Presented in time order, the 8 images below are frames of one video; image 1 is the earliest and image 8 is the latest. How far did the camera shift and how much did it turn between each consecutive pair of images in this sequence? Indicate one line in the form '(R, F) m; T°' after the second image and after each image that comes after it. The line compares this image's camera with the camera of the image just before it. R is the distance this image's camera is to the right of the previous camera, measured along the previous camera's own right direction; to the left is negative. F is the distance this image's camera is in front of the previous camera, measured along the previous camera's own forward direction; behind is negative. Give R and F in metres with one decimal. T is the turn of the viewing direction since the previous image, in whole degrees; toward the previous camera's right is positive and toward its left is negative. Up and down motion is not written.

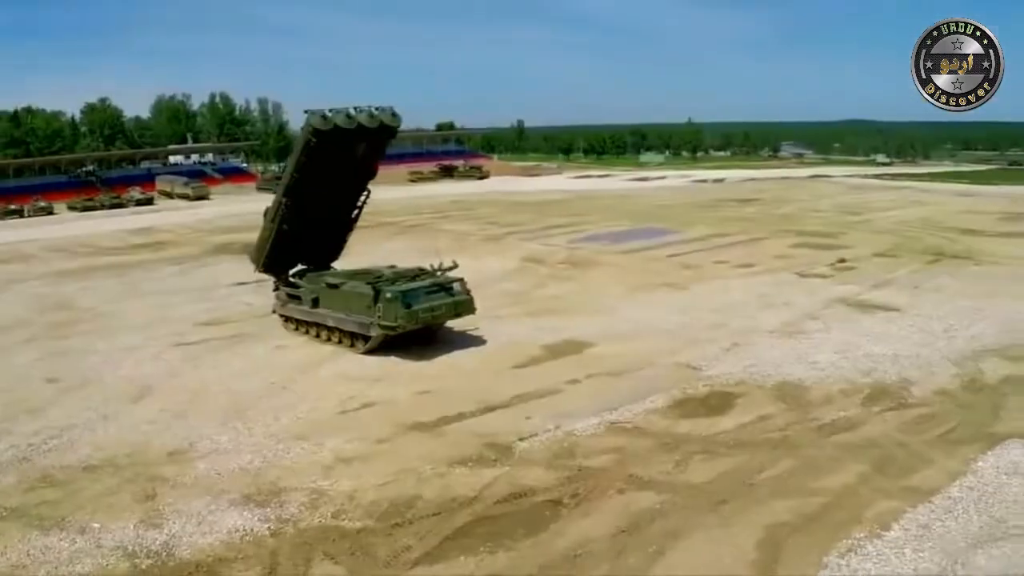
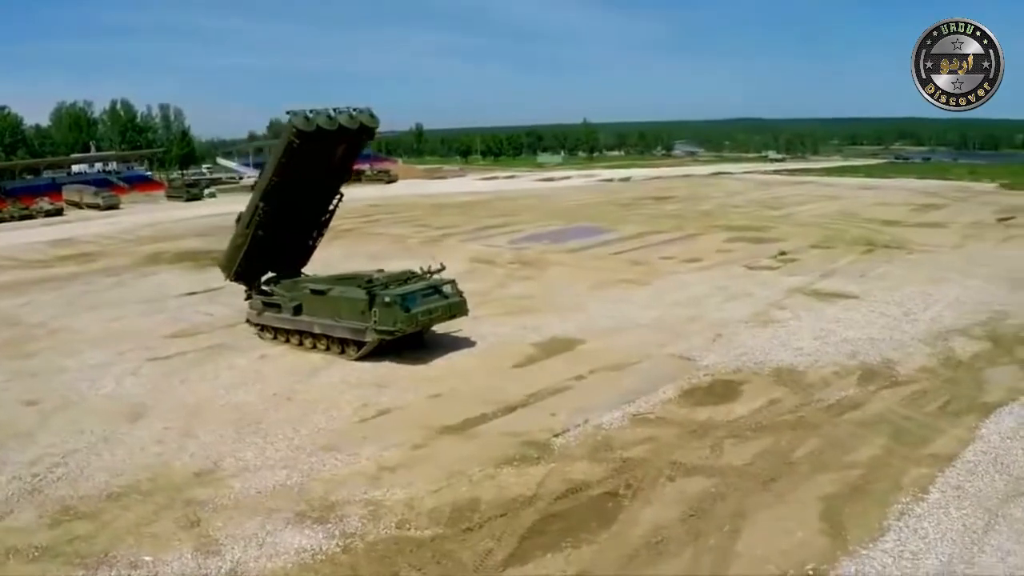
(-2.7, +0.1) m; +8°
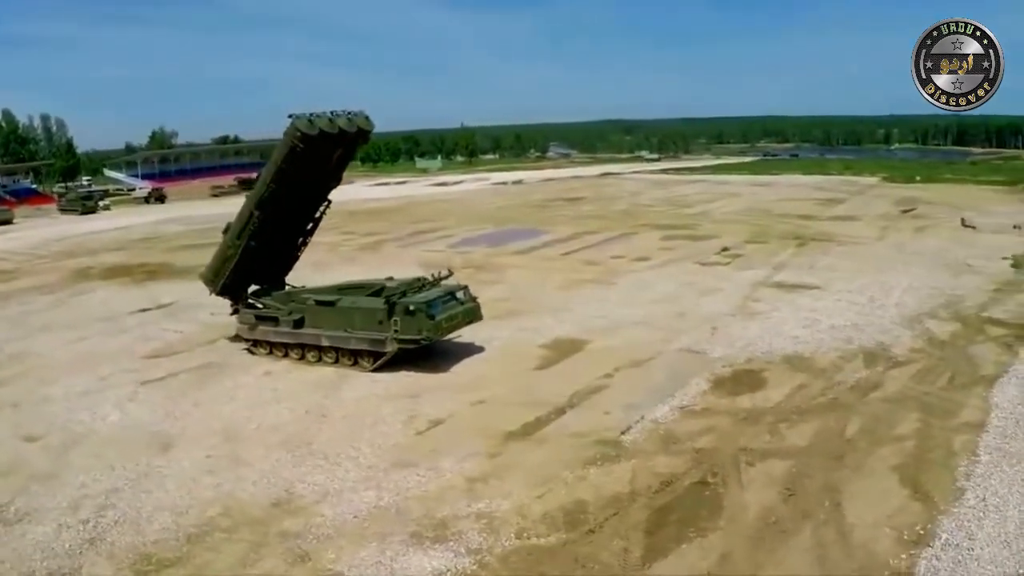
(-3.8, +0.3) m; +10°
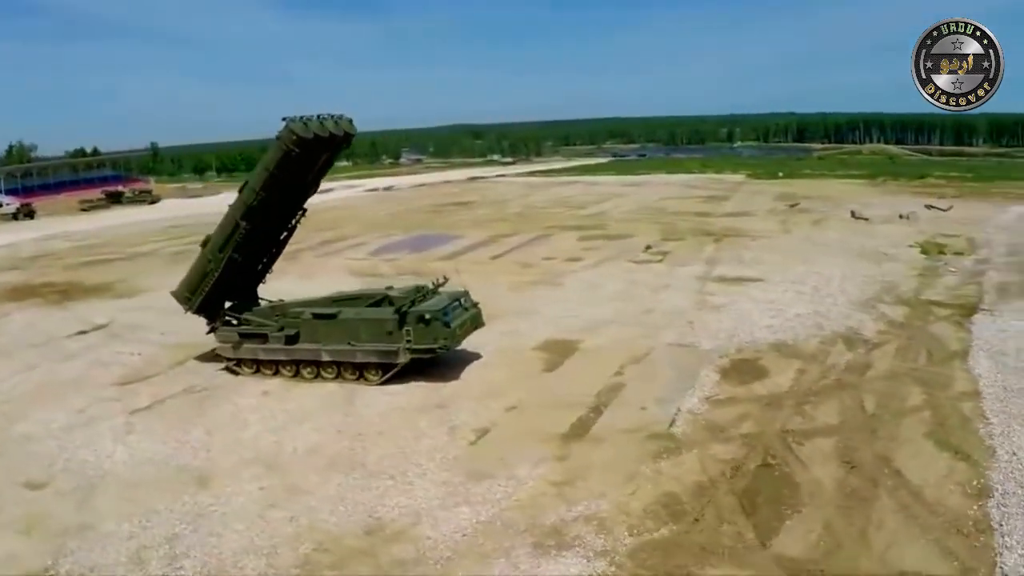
(-4.0, +0.4) m; +12°
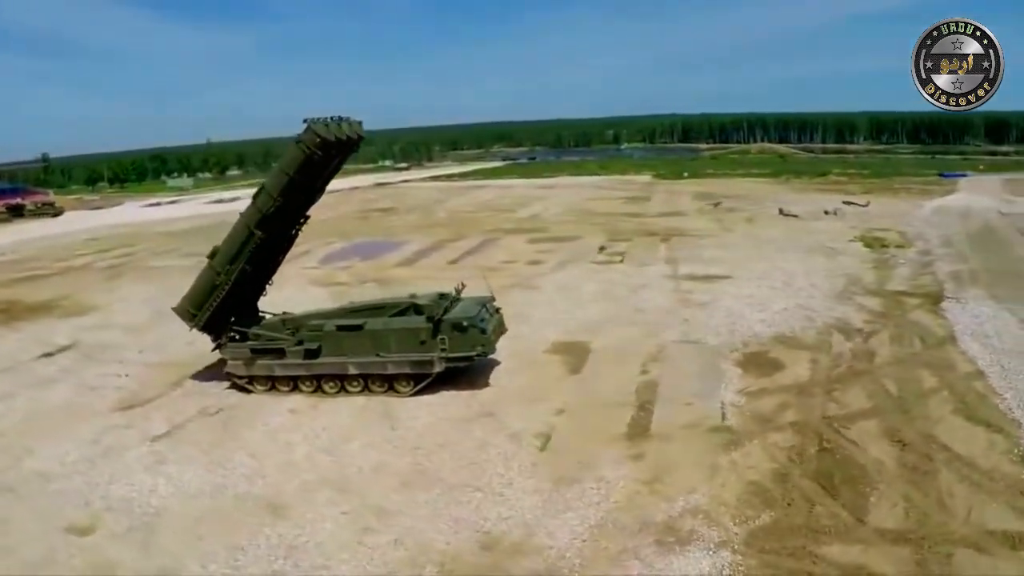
(-3.5, +0.2) m; +9°
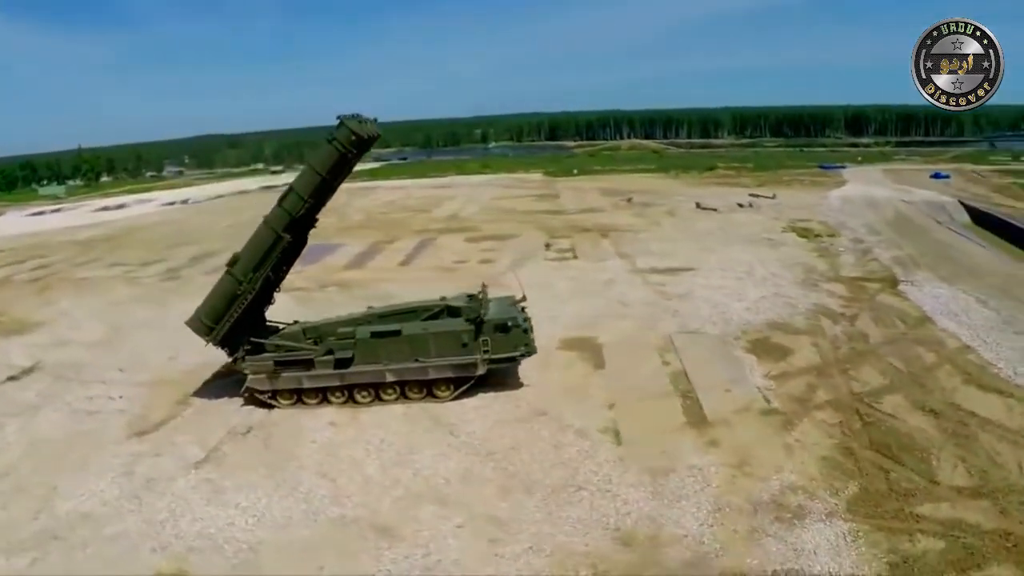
(-4.1, +0.3) m; +11°
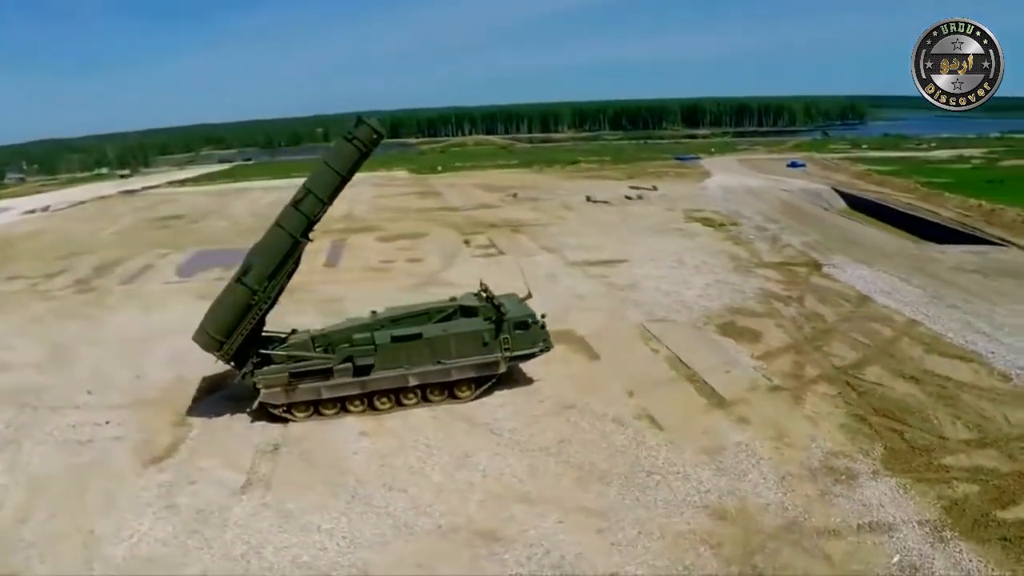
(-4.1, +0.2) m; +12°
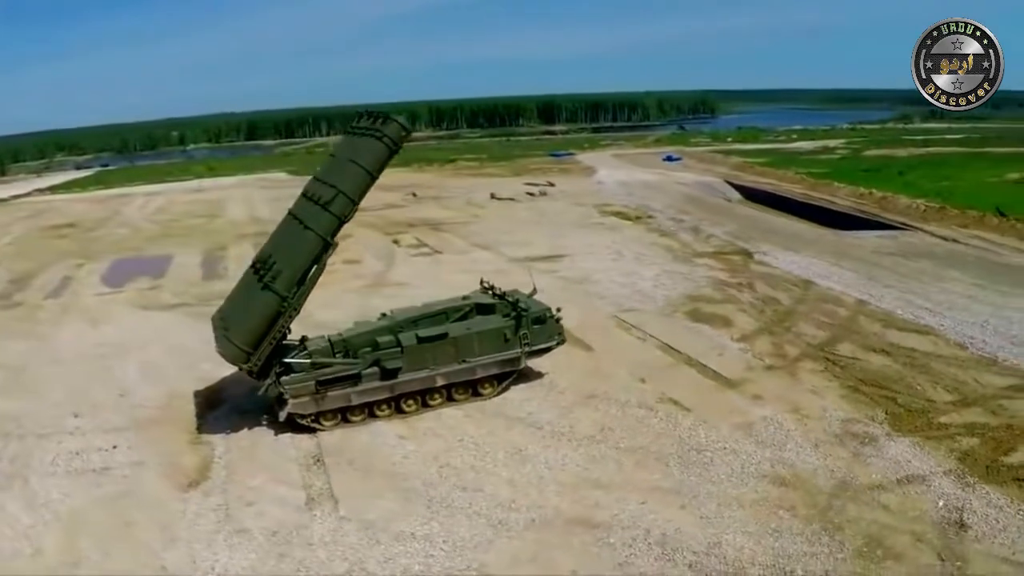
(-3.8, 0.0) m; +11°
